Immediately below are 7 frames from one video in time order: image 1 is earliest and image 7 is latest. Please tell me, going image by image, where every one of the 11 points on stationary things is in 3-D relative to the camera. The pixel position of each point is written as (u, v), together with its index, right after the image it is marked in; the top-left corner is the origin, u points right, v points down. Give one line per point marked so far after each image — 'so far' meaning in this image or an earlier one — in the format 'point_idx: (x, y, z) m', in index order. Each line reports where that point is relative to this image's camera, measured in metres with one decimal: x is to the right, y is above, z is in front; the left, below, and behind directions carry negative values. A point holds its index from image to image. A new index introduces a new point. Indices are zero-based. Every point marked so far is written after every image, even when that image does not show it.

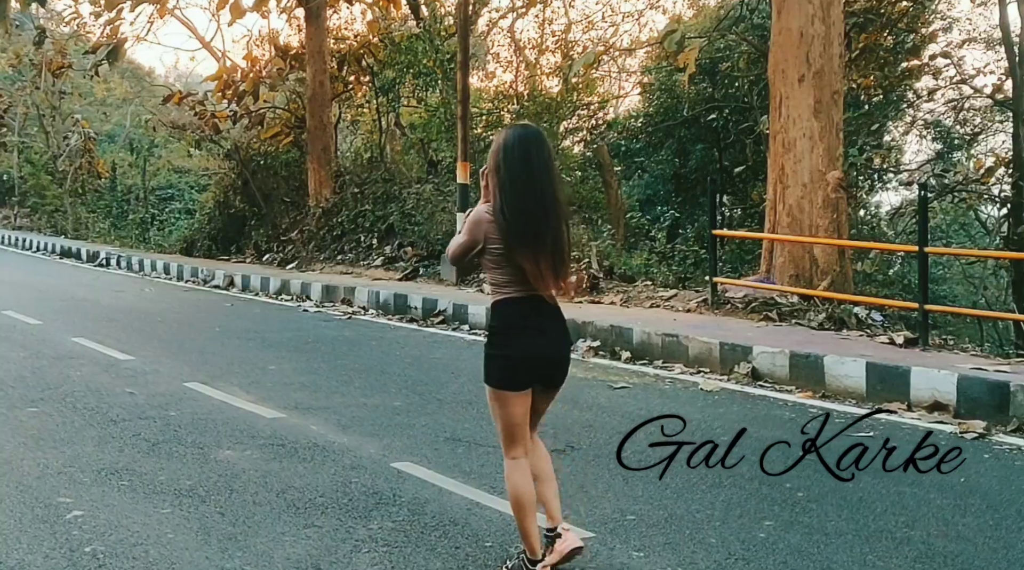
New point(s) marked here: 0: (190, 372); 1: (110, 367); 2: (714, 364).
0: (-2.6, -0.7, +7.9) m
1: (-3.3, -0.7, +8.1) m
2: (+1.7, -0.7, +8.2) m
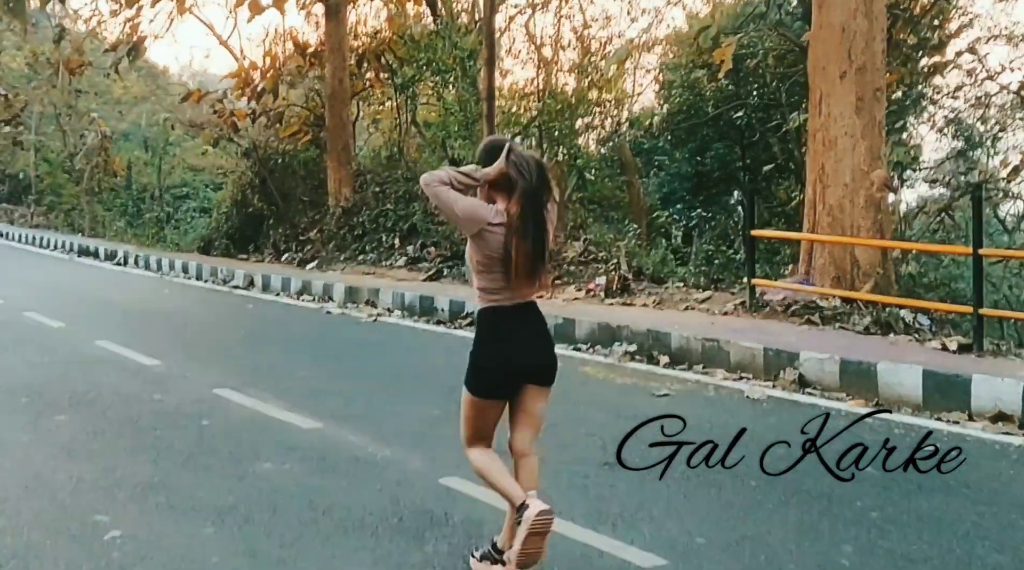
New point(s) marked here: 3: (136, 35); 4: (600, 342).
0: (-2.3, -0.8, +7.7) m
1: (-3.0, -0.7, +7.9) m
2: (+2.0, -0.7, +8.0) m
3: (-6.9, +4.6, +17.7) m
4: (+0.9, -0.6, +9.6) m
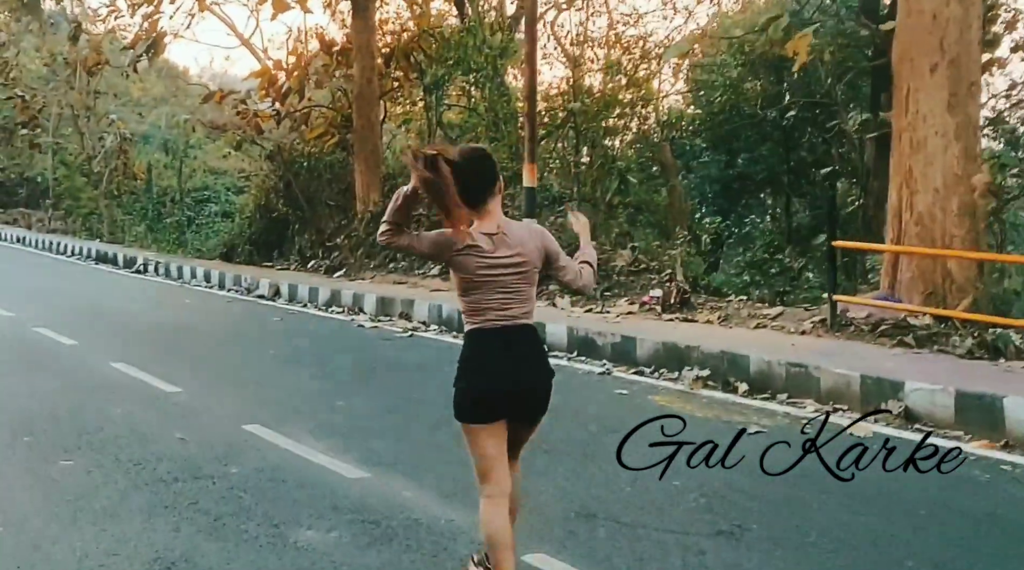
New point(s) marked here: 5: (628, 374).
0: (-1.9, -0.9, +6.8) m
1: (-2.6, -0.9, +7.1) m
2: (+2.5, -0.8, +7.0) m
3: (-6.2, +4.4, +17.0) m
4: (+1.4, -0.7, +8.7) m
5: (+1.0, -0.8, +8.6) m
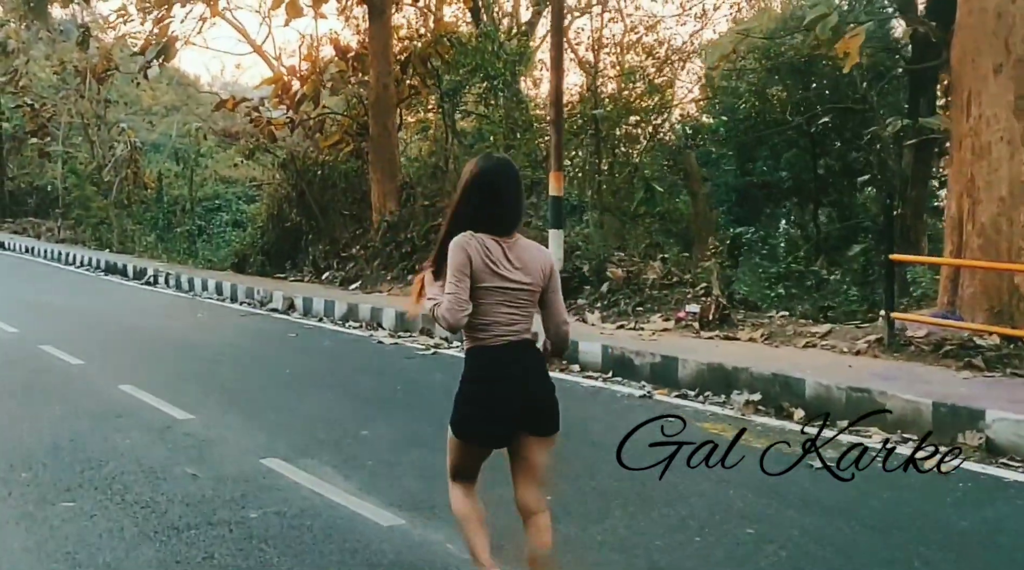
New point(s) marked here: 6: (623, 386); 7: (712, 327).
0: (-1.6, -1.0, +6.3) m
1: (-2.3, -1.0, +6.5) m
2: (+2.7, -1.0, +6.4) m
3: (-5.9, +4.2, +16.5) m
4: (+1.7, -0.8, +8.1) m
5: (+1.3, -0.9, +8.1) m
6: (+1.0, -0.9, +8.6) m
7: (+2.1, -0.4, +10.0) m
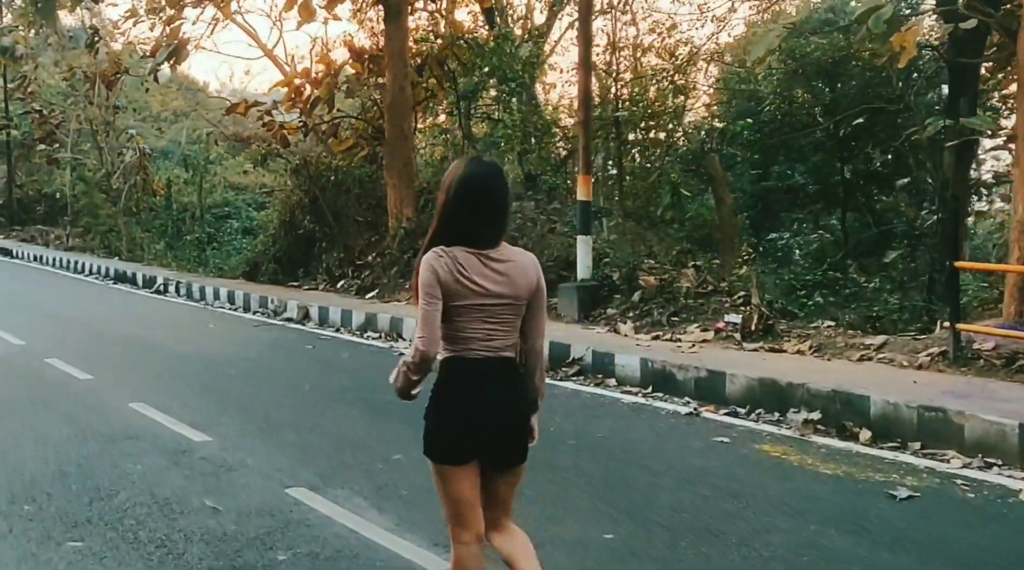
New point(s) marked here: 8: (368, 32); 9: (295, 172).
0: (-1.3, -1.1, +5.8) m
1: (-2.0, -1.1, +6.0) m
2: (+3.0, -1.0, +5.9) m
3: (-5.5, +4.1, +16.1) m
4: (+1.9, -0.9, +7.6) m
5: (+1.6, -1.0, +7.5) m
6: (+1.3, -1.0, +8.0) m
7: (+2.4, -0.5, +9.4) m
8: (-2.8, +4.9, +18.8) m
9: (-4.2, +2.2, +18.8) m
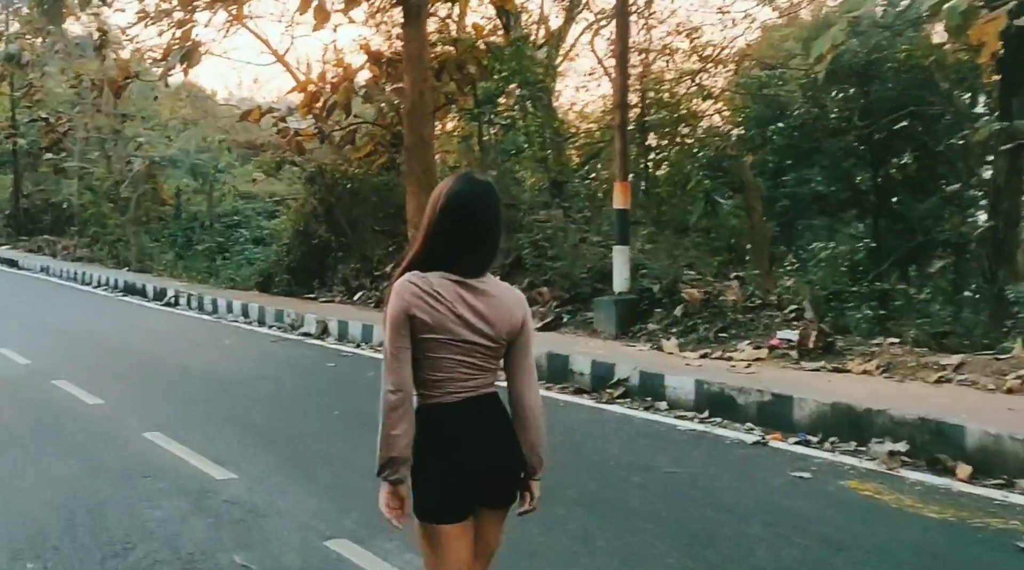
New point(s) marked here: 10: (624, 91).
0: (-1.0, -1.2, +5.1) m
1: (-1.7, -1.2, +5.4) m
2: (+3.3, -1.1, +5.2) m
3: (-5.1, +3.9, +15.5) m
4: (+2.3, -1.0, +6.9) m
5: (+1.9, -1.1, +6.8) m
6: (+1.6, -1.1, +7.4) m
7: (+2.7, -0.6, +8.8) m
8: (-2.4, +4.7, +18.2) m
9: (-3.8, +2.0, +18.2) m
10: (+1.2, +2.1, +10.8) m
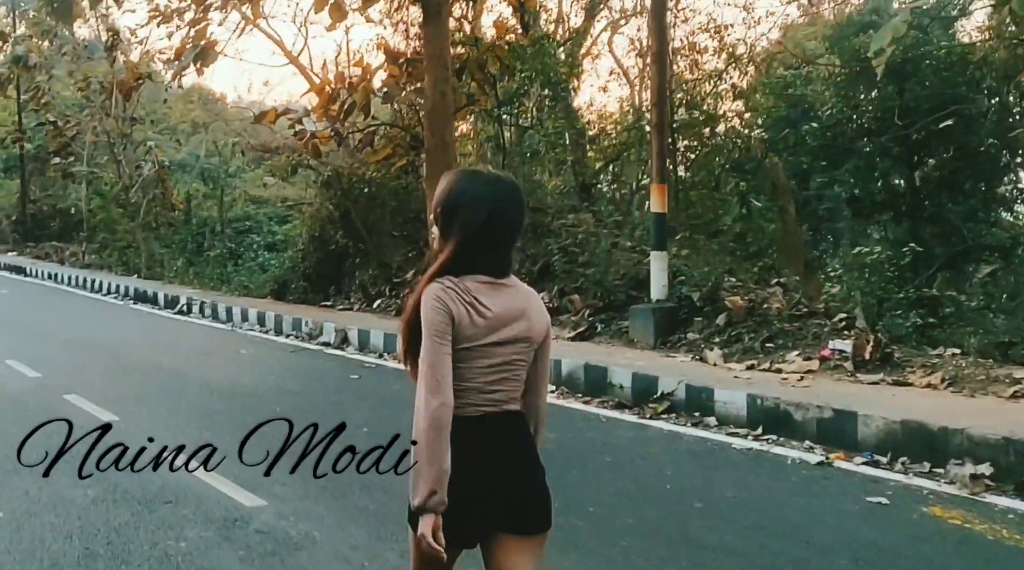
0: (-0.7, -1.3, +4.6) m
1: (-1.4, -1.2, +4.9) m
2: (+3.6, -1.2, +4.7) m
3: (-4.7, +3.7, +15.1) m
4: (+2.6, -1.1, +6.4) m
5: (+2.3, -1.2, +6.3) m
6: (+1.9, -1.2, +6.9) m
7: (+3.0, -0.7, +8.3) m
8: (-2.0, +4.5, +17.8) m
9: (-3.4, +1.8, +17.7) m
10: (+1.6, +2.1, +10.4) m
